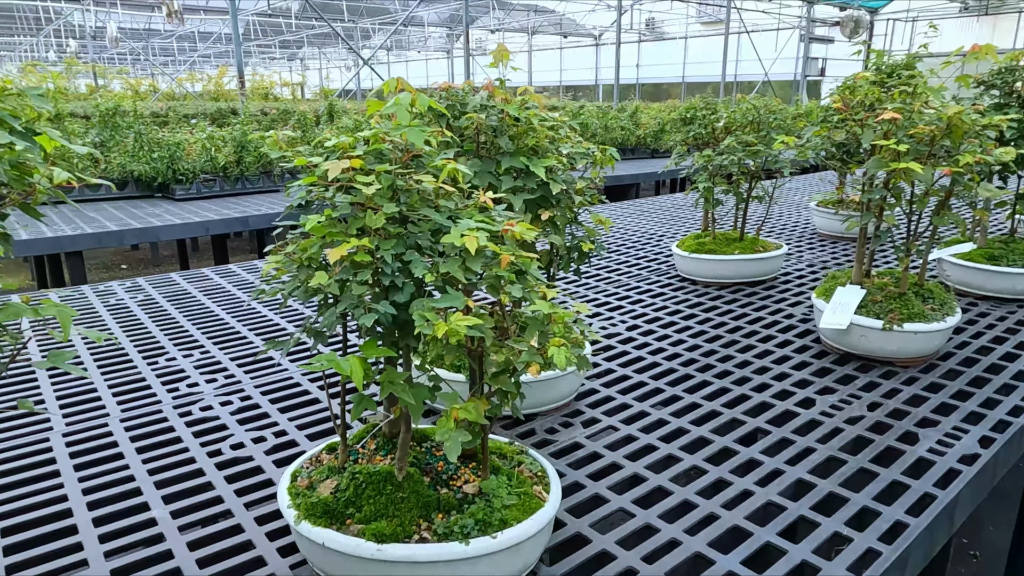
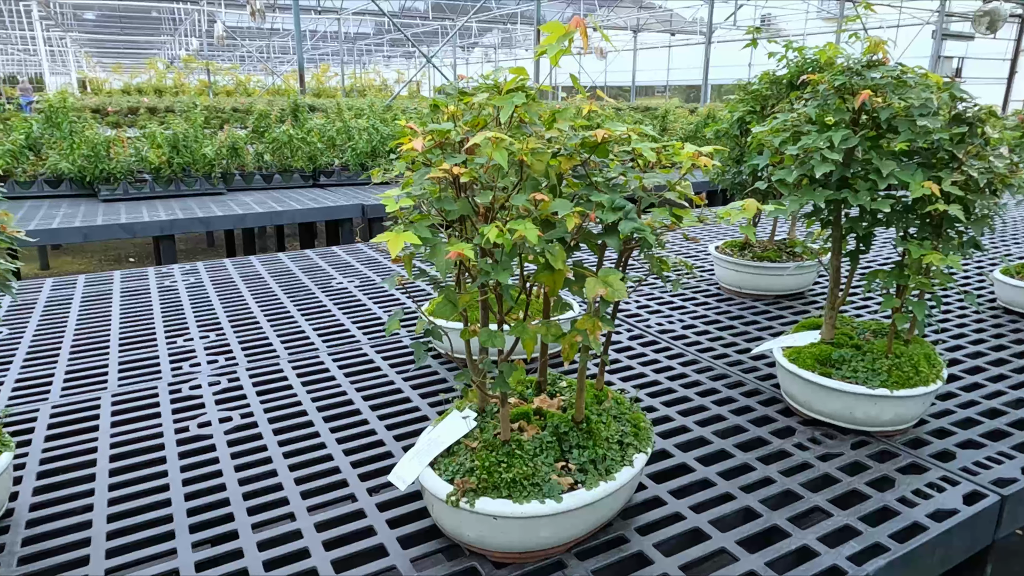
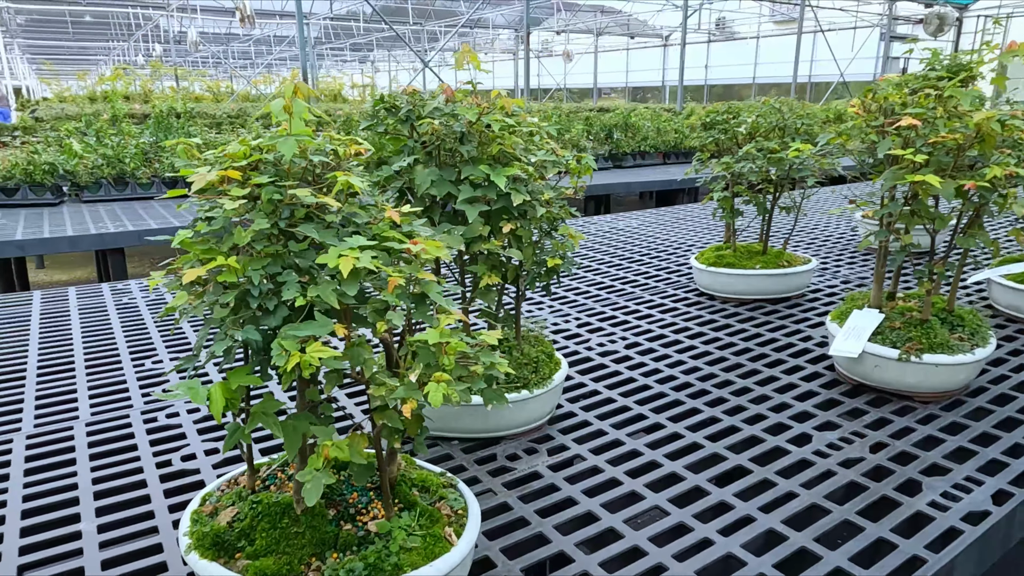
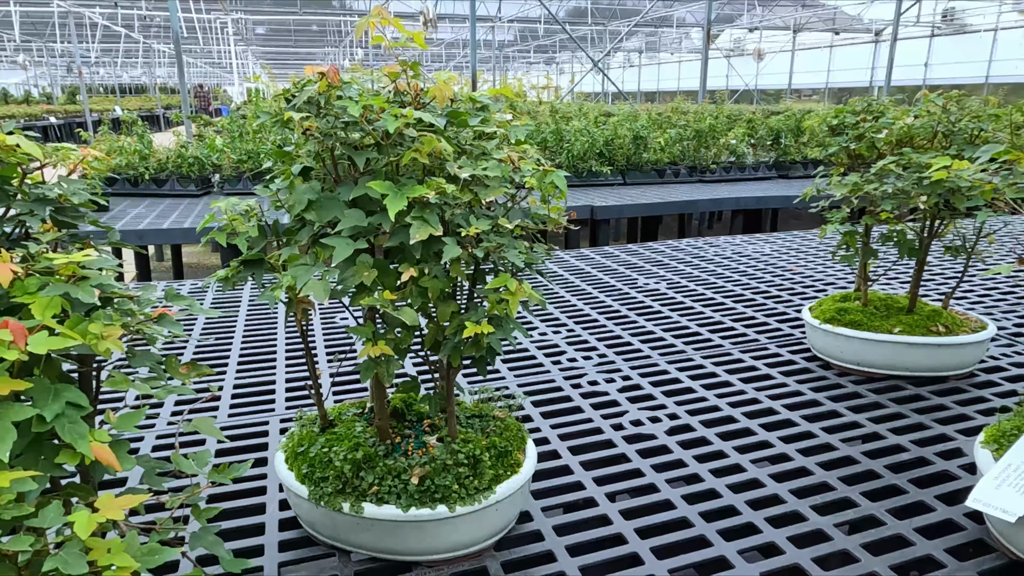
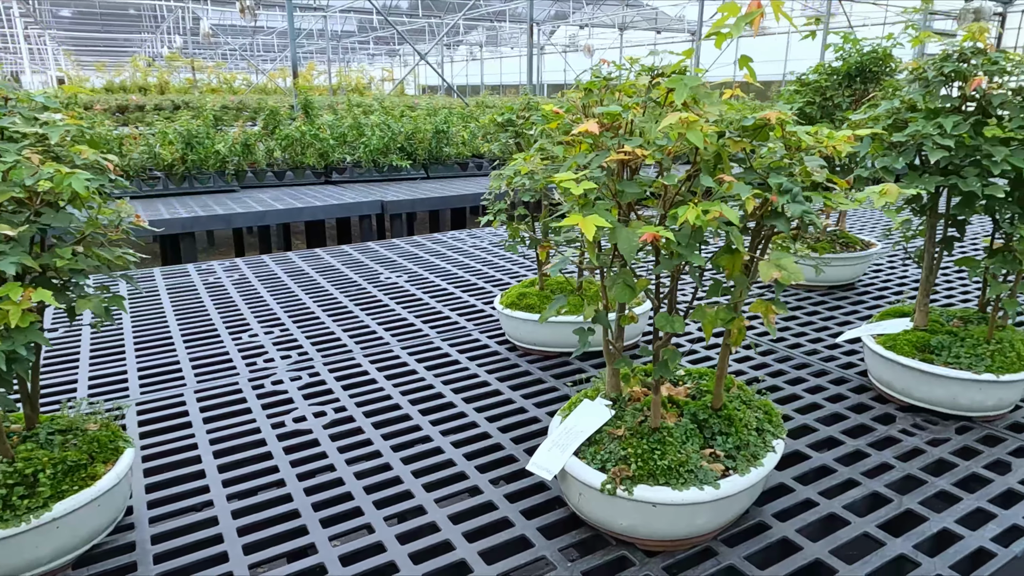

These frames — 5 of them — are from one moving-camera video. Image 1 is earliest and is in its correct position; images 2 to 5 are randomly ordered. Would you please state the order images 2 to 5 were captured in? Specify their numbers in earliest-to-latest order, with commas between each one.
3, 4, 5, 2
